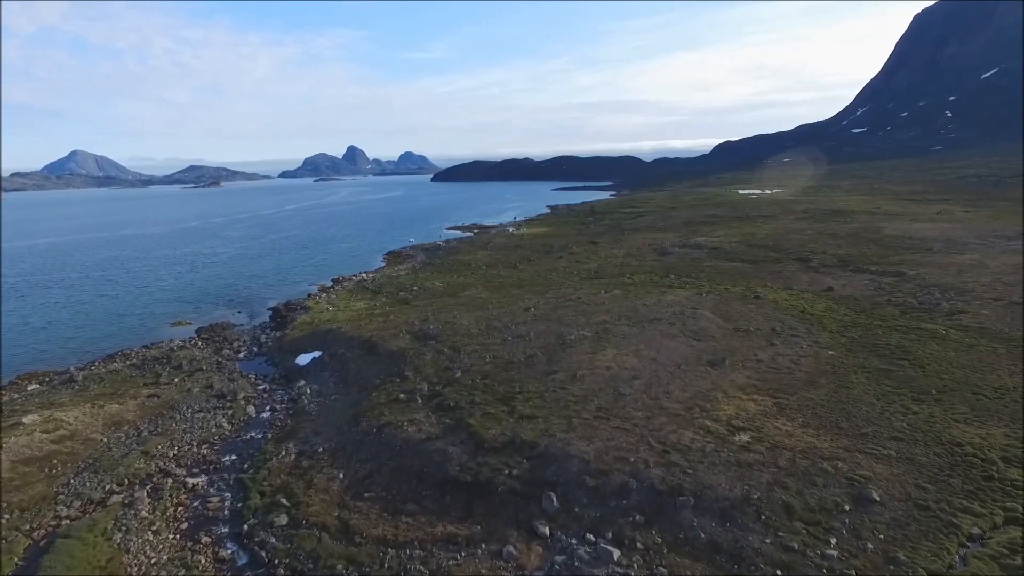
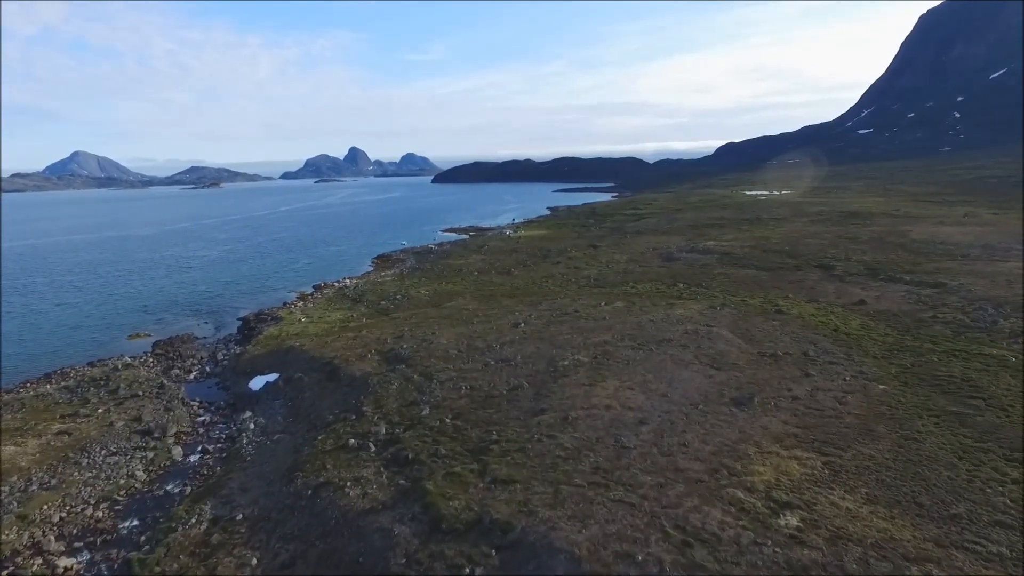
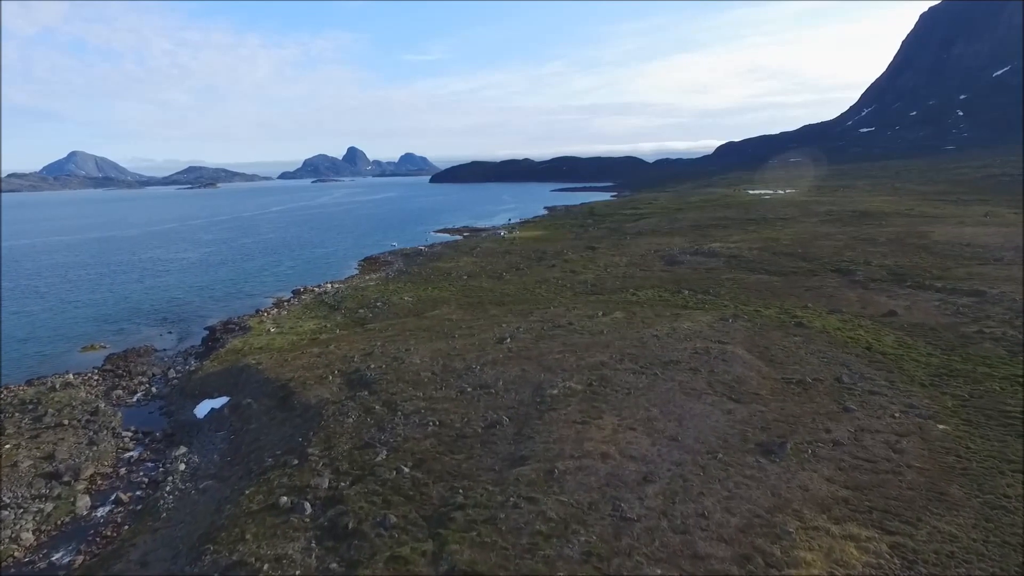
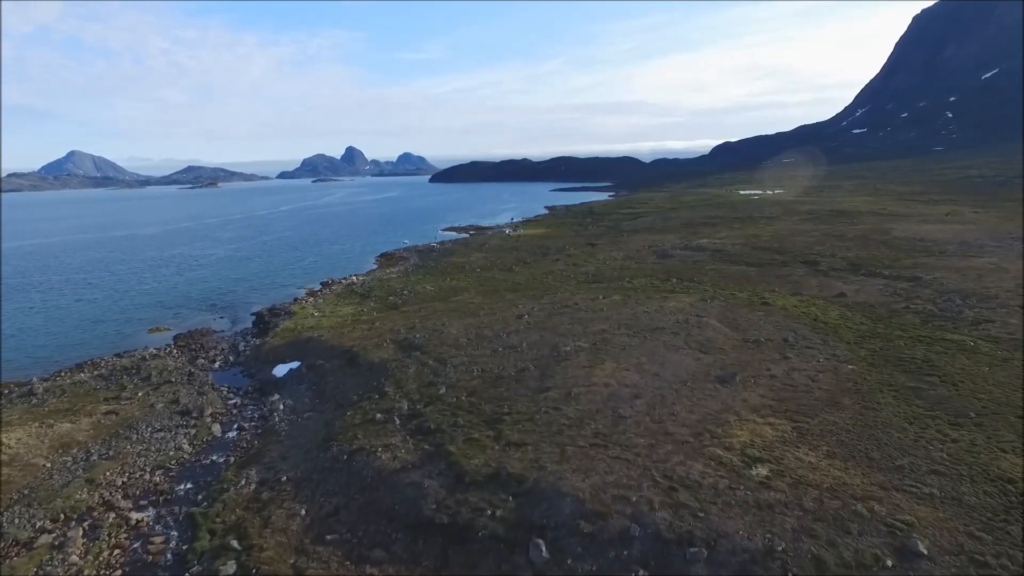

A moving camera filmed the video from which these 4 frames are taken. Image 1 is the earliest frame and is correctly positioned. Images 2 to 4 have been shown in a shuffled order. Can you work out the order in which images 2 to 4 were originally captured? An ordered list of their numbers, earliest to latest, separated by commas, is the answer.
4, 2, 3
